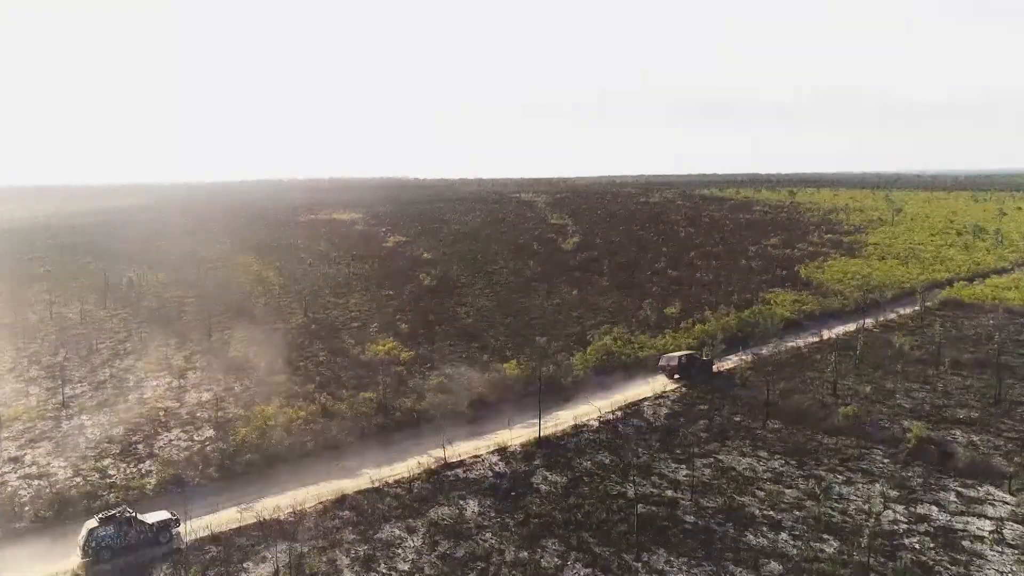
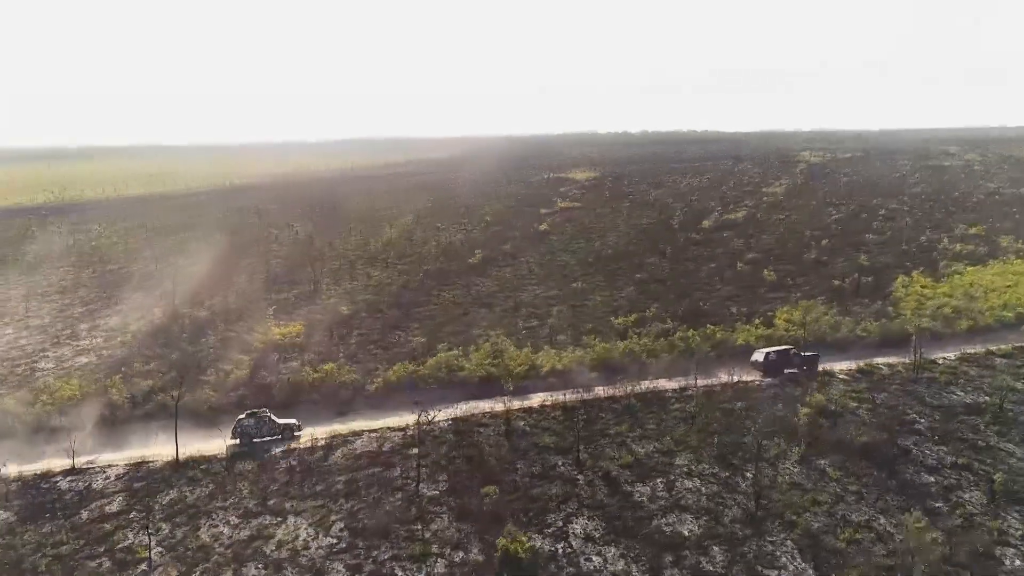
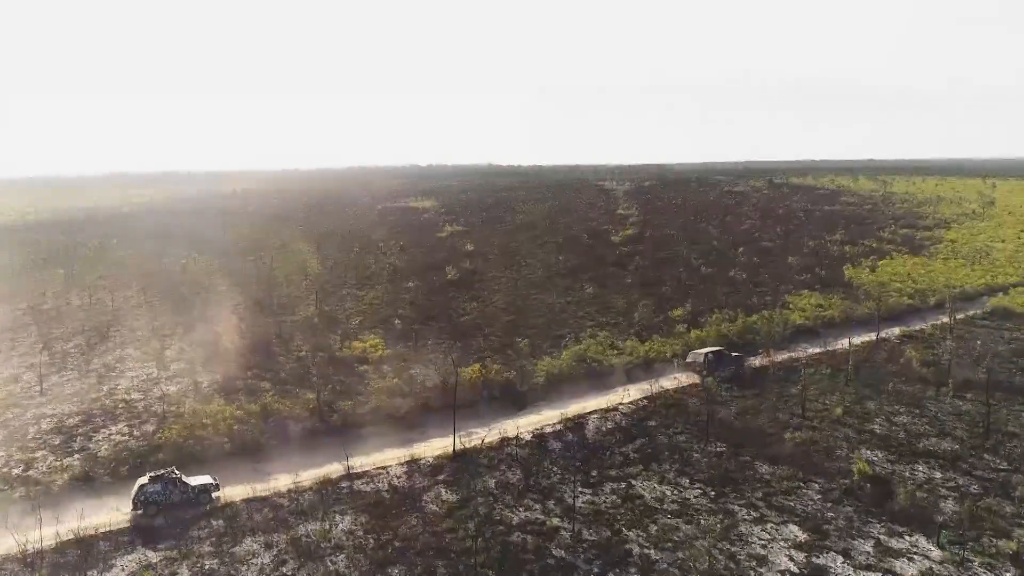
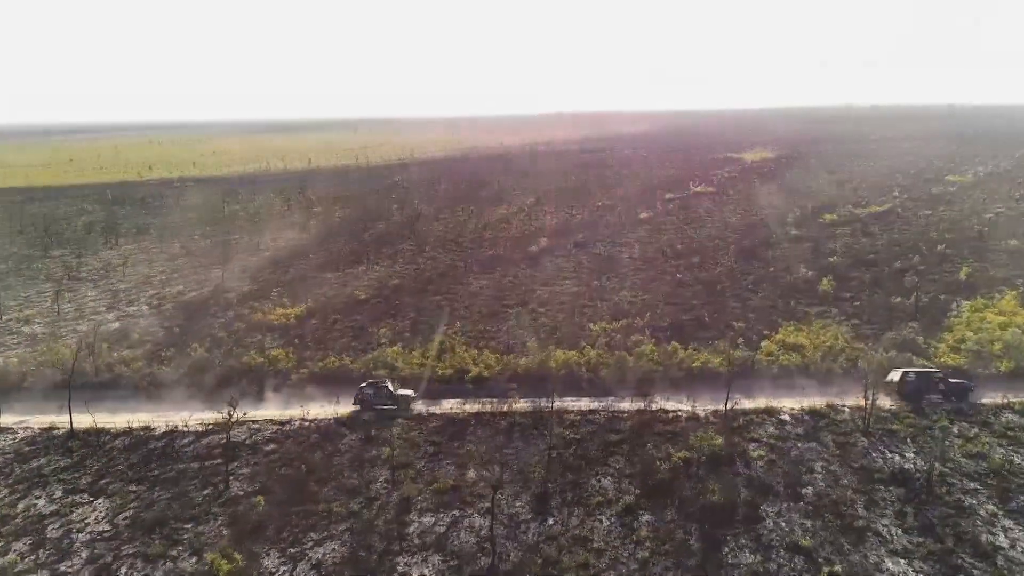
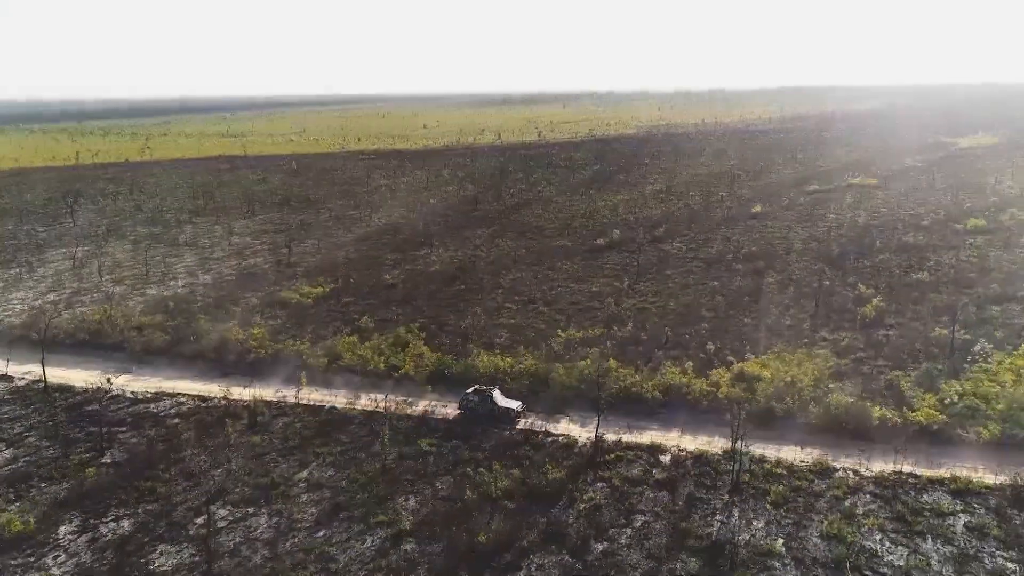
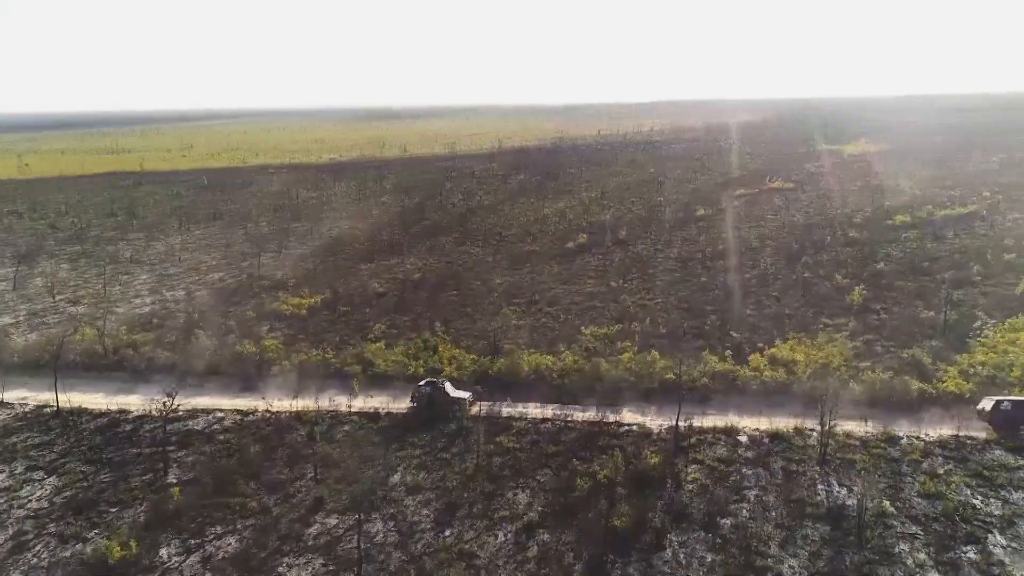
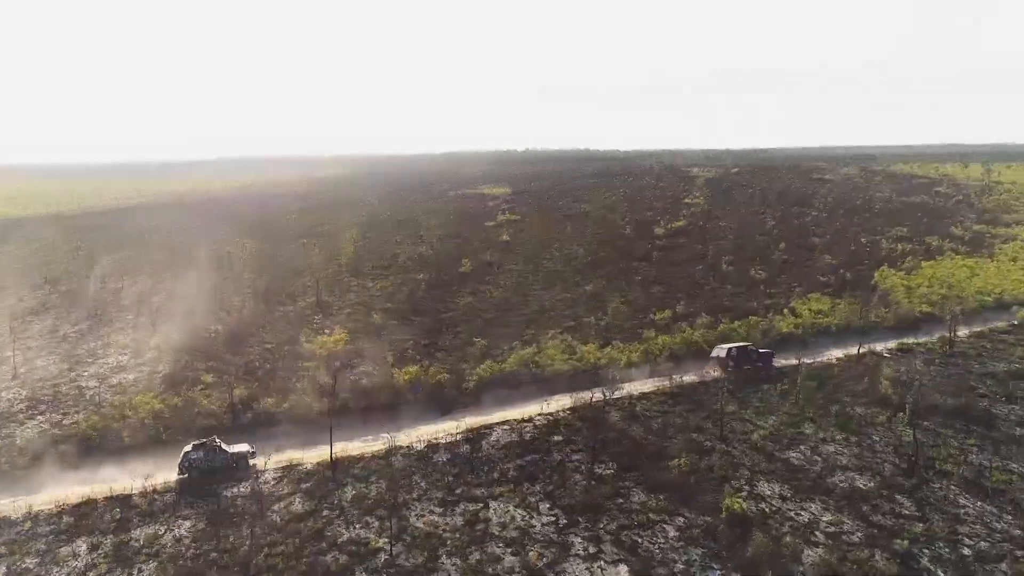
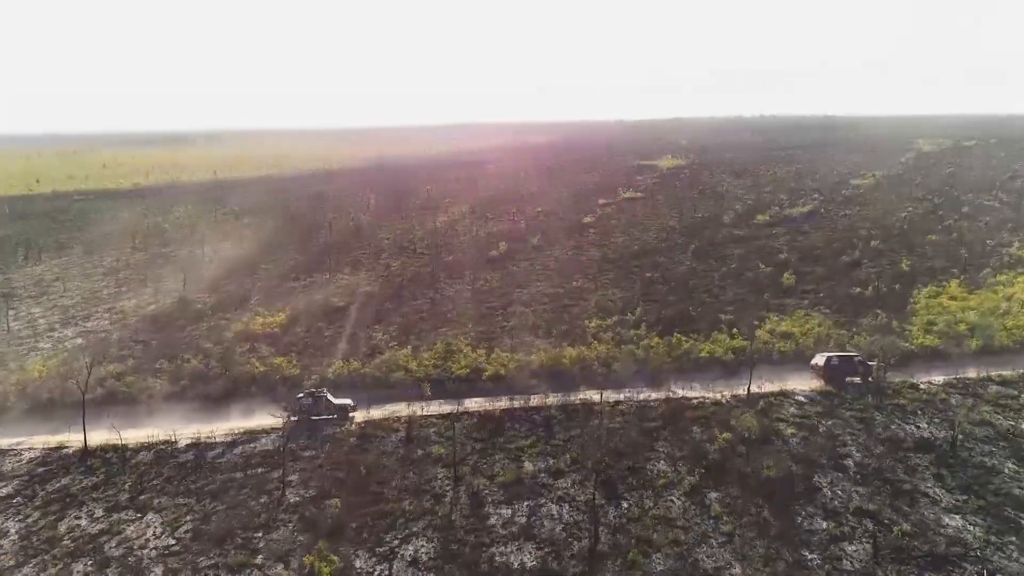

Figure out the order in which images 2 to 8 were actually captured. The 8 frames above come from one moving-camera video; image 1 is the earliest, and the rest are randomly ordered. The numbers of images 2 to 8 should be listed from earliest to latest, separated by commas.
3, 7, 2, 8, 4, 6, 5
